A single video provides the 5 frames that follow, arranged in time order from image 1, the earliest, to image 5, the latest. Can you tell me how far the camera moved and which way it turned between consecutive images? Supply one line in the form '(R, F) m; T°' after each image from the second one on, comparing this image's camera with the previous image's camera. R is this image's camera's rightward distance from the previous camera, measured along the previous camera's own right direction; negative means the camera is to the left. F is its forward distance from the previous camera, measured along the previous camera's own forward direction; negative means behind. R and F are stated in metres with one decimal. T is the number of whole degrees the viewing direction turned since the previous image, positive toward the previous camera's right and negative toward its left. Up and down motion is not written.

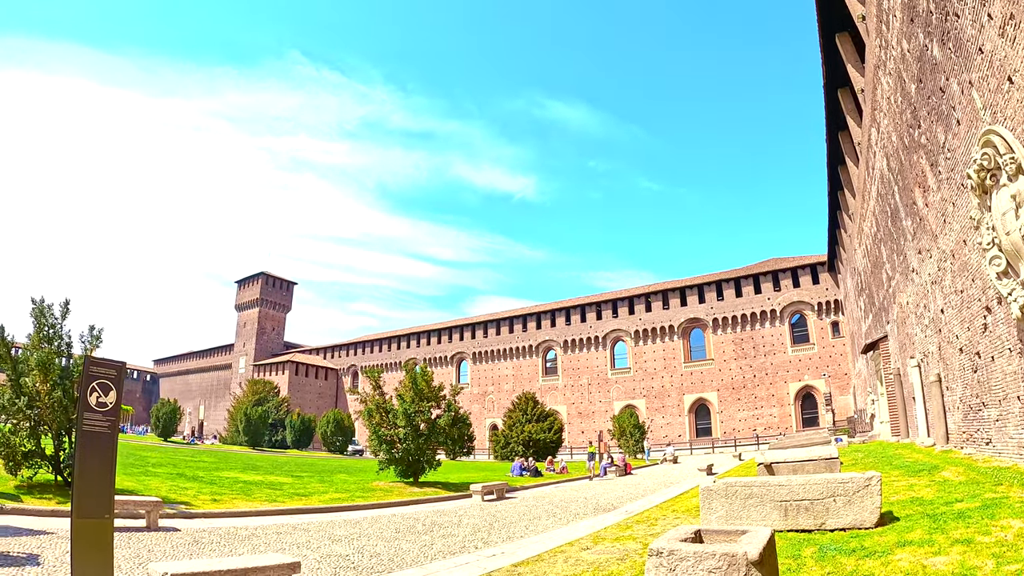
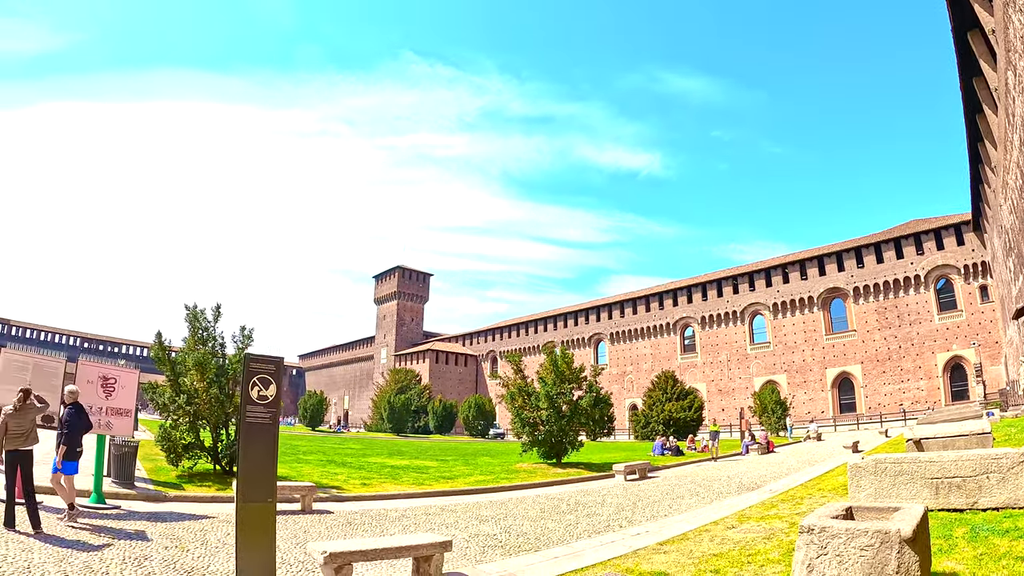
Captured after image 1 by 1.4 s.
(-0.9, 0.0) m; -5°
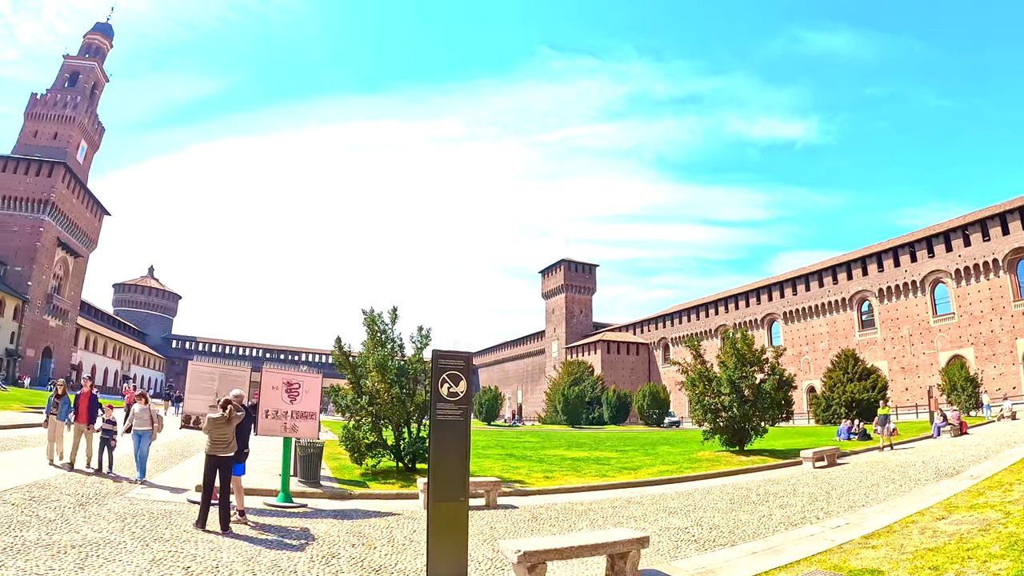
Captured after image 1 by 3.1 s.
(-1.2, -0.1) m; -6°
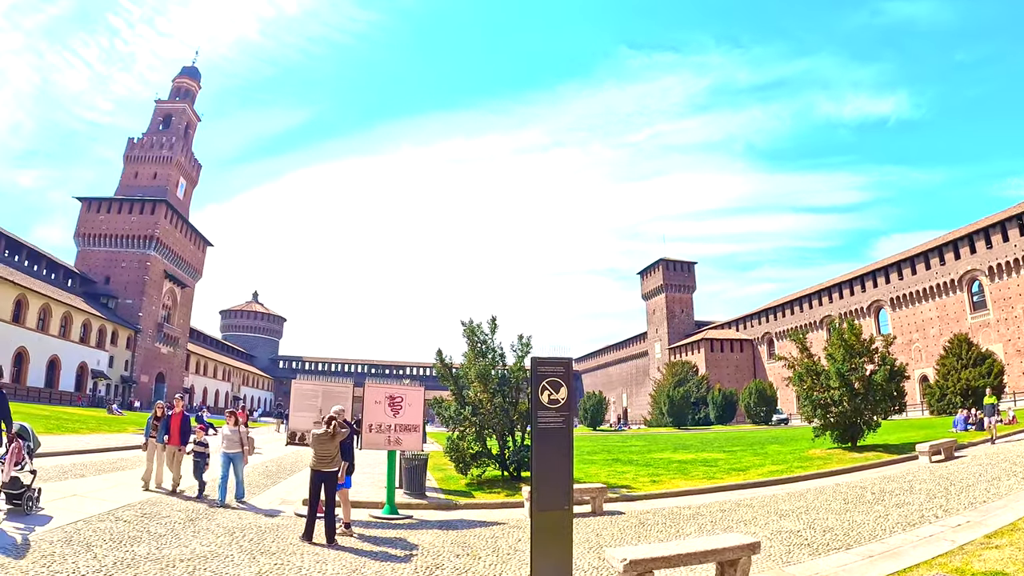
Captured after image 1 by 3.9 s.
(-0.8, -0.2) m; -3°
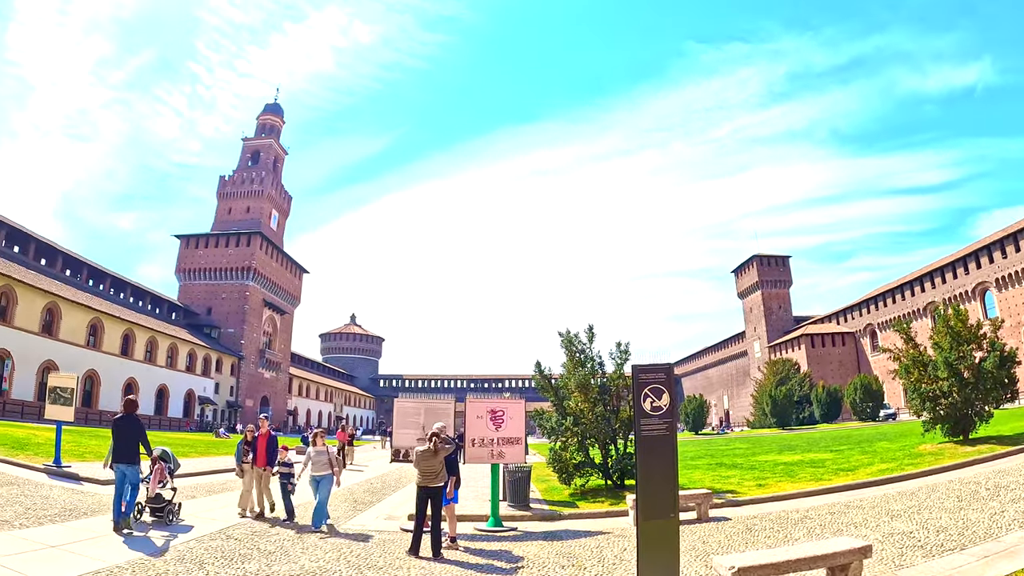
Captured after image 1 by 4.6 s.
(-0.9, -0.3) m; -2°
